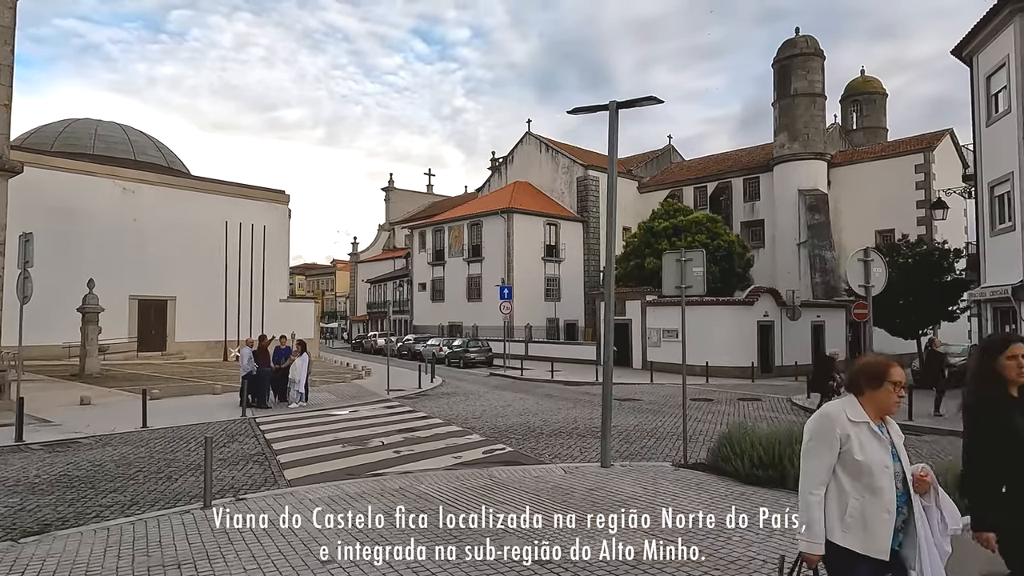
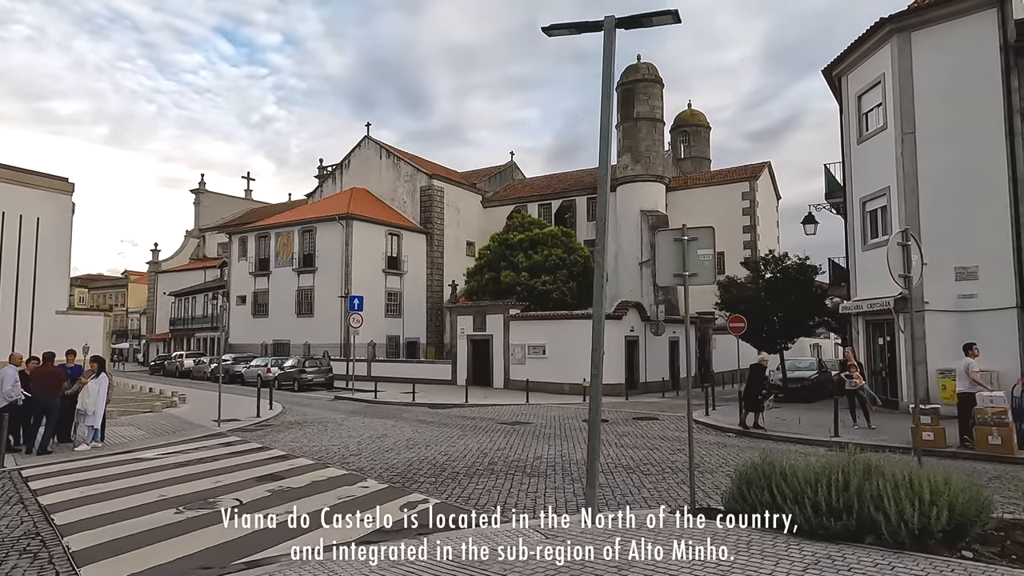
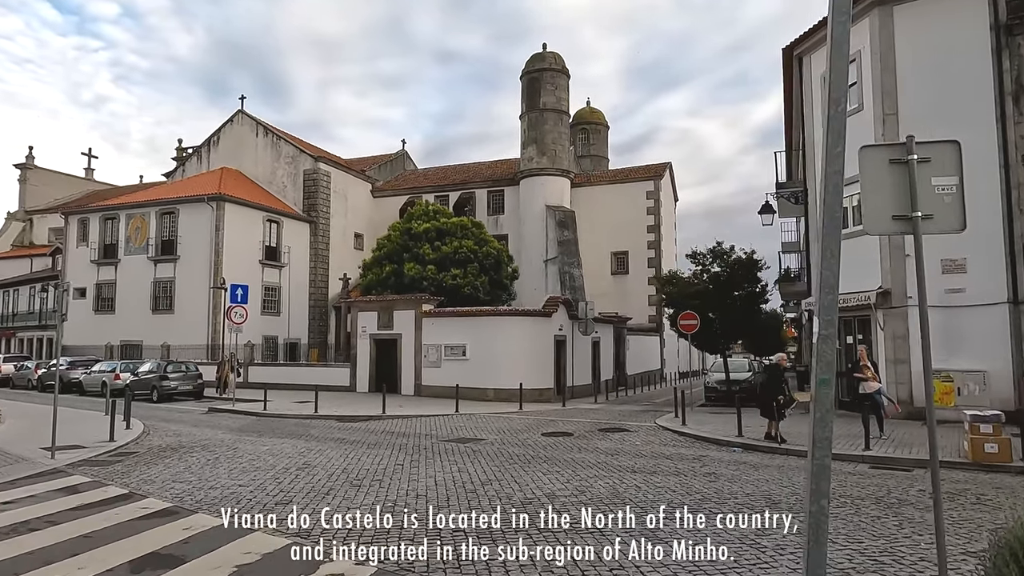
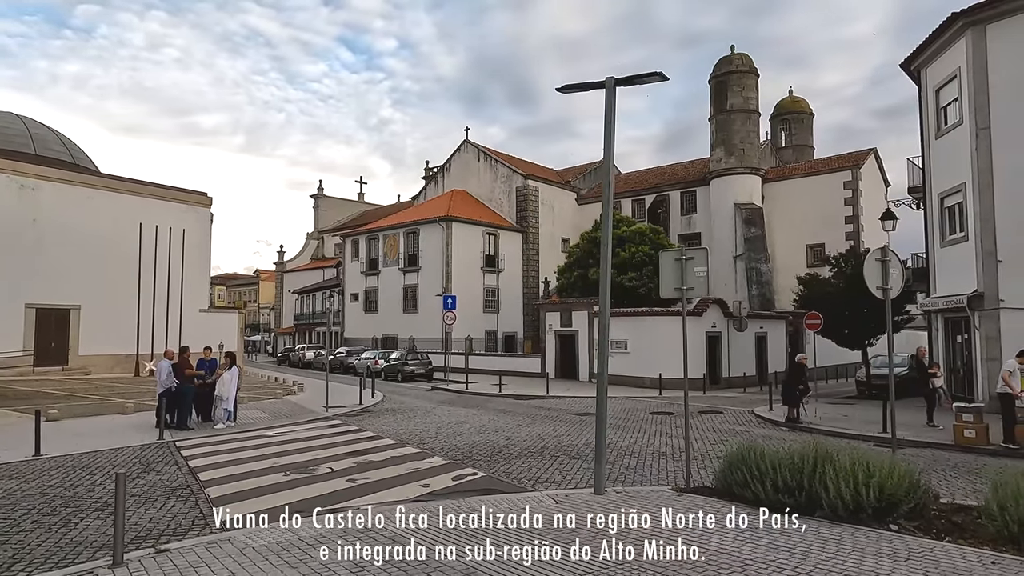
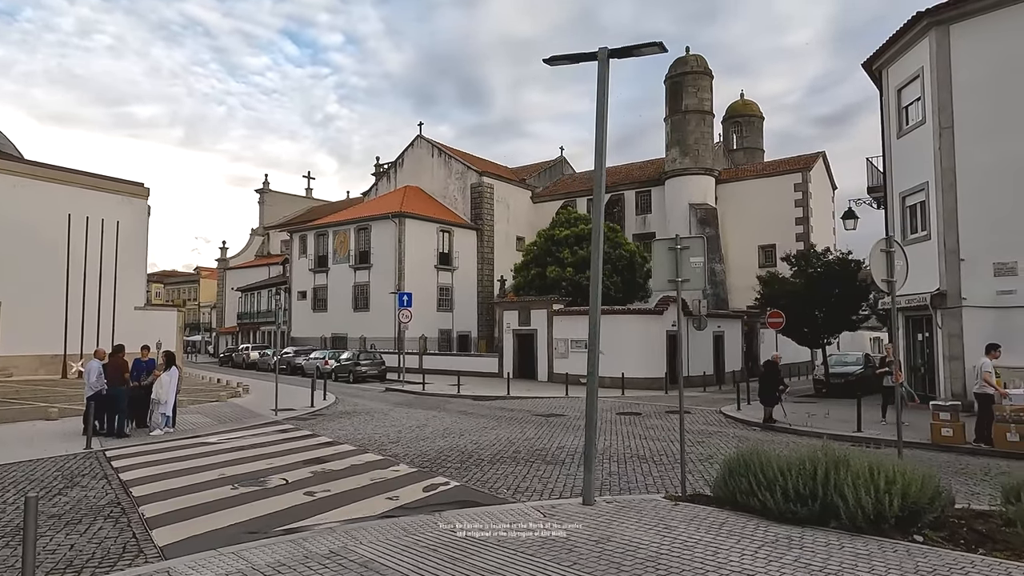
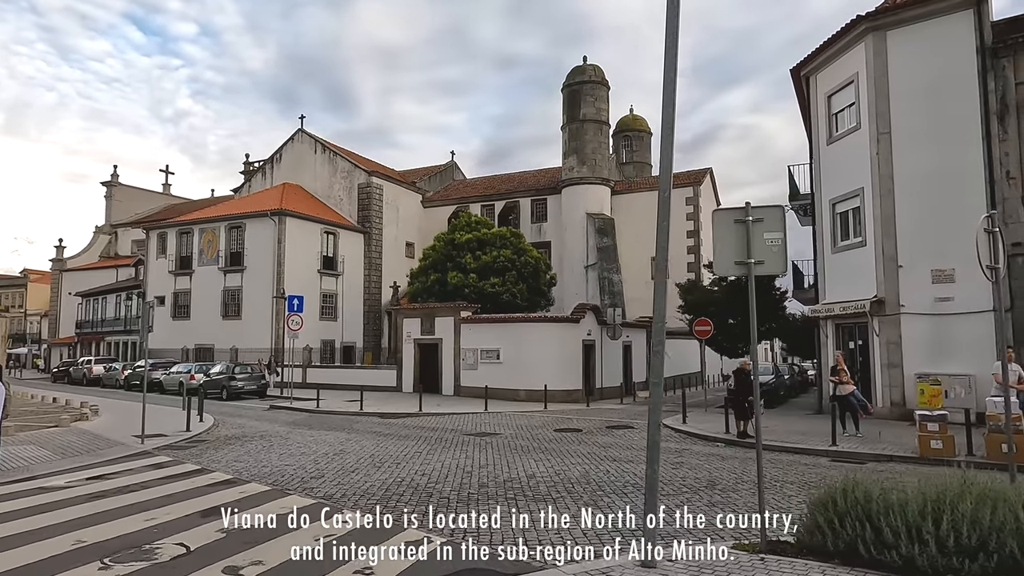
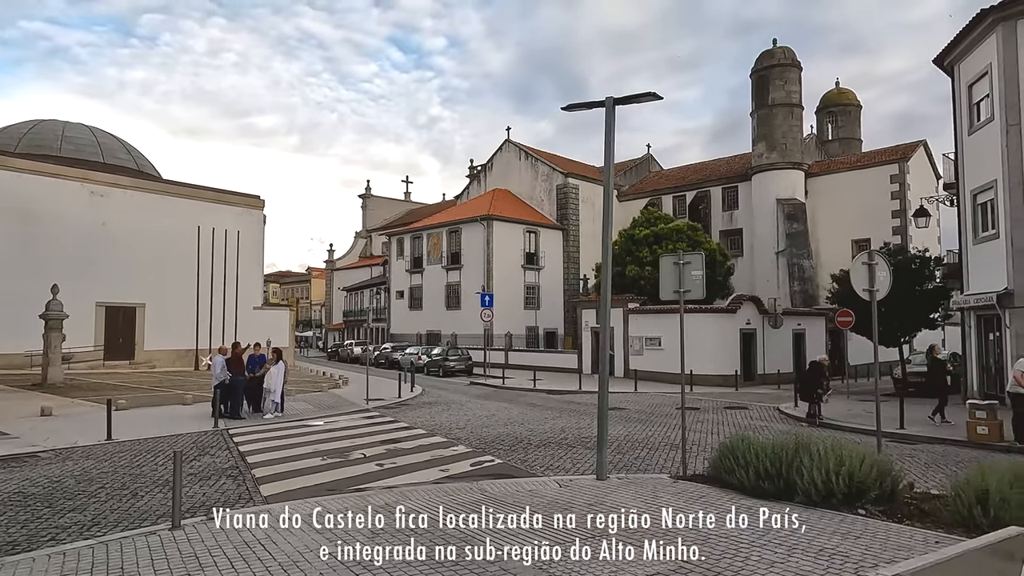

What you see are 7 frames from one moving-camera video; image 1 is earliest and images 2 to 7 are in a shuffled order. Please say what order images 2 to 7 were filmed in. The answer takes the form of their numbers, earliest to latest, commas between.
7, 4, 5, 2, 6, 3
